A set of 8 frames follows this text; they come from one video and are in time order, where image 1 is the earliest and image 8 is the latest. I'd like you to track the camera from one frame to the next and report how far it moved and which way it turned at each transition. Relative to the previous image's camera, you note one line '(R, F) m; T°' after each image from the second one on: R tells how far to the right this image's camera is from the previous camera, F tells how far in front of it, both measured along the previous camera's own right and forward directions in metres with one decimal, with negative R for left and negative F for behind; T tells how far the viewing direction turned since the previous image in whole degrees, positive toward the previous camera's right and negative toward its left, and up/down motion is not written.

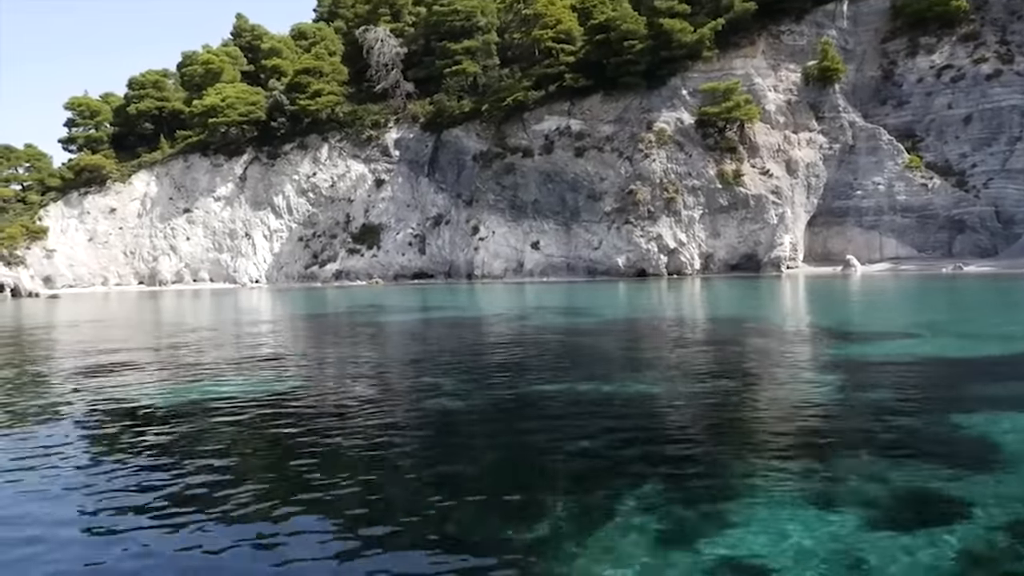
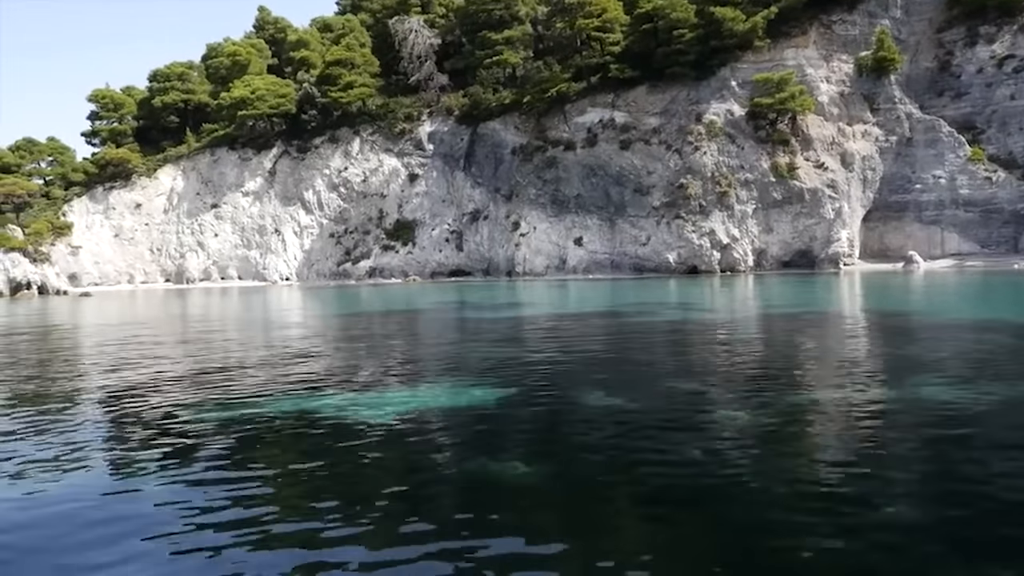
(-2.1, +1.3) m; 0°
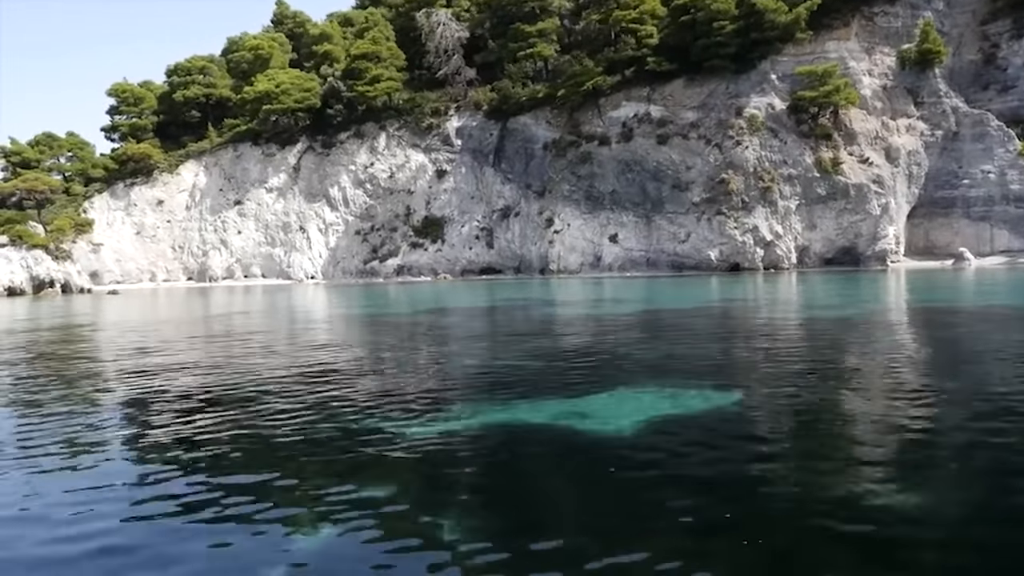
(-1.6, +0.9) m; 0°
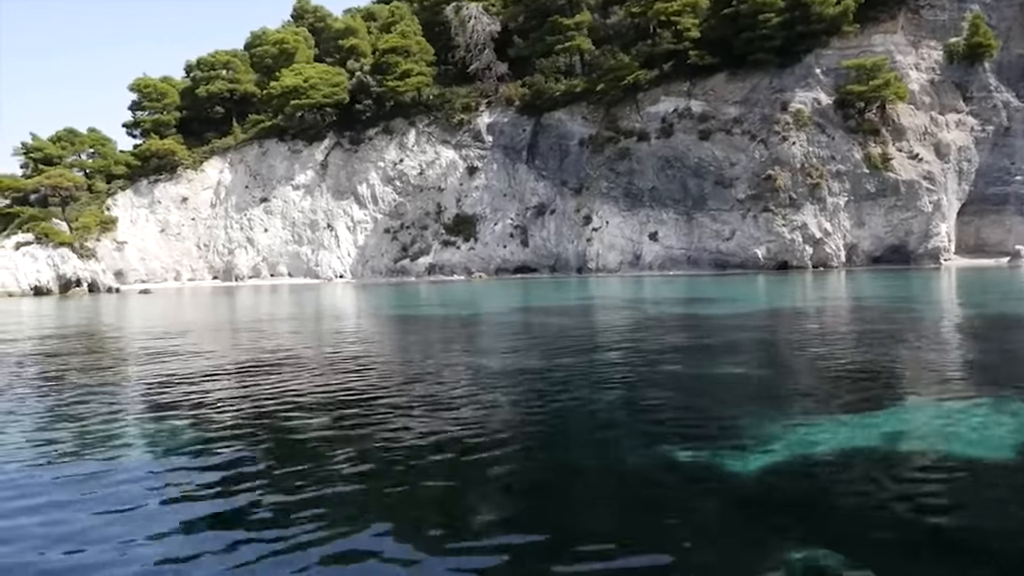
(-1.9, +1.0) m; 0°
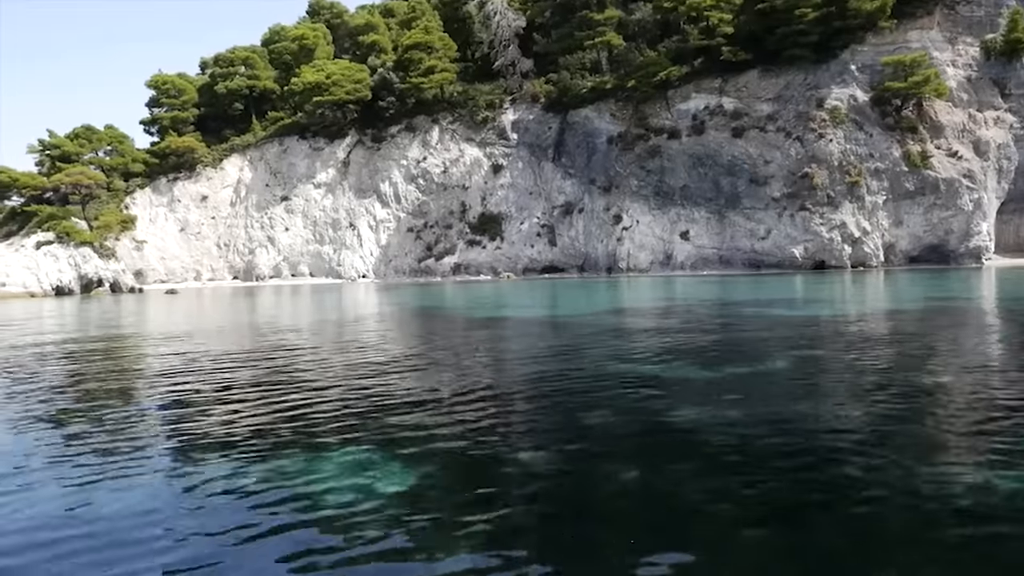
(-1.5, +0.7) m; 0°
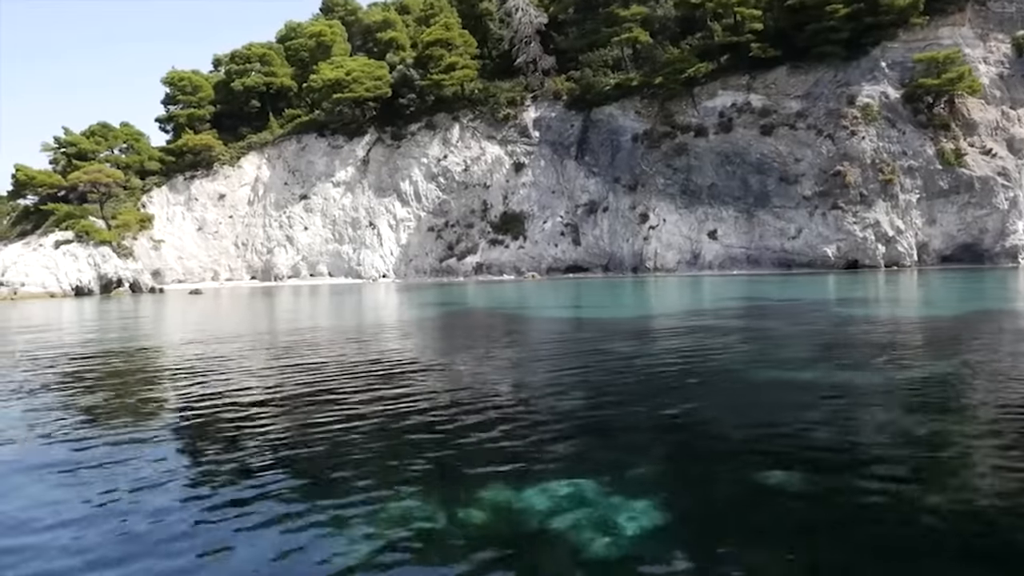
(-1.3, +0.6) m; 0°
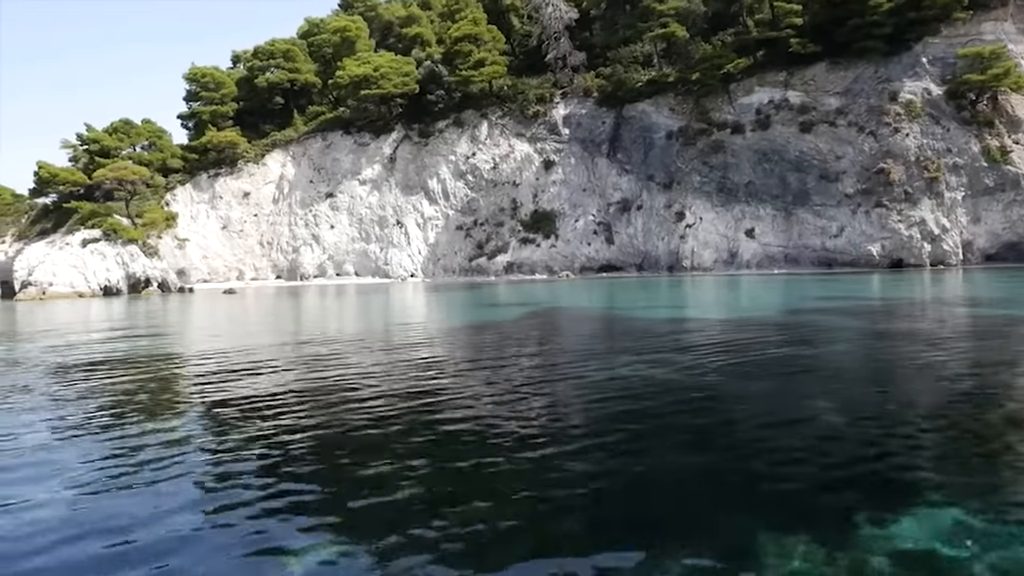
(-1.7, +0.7) m; 0°
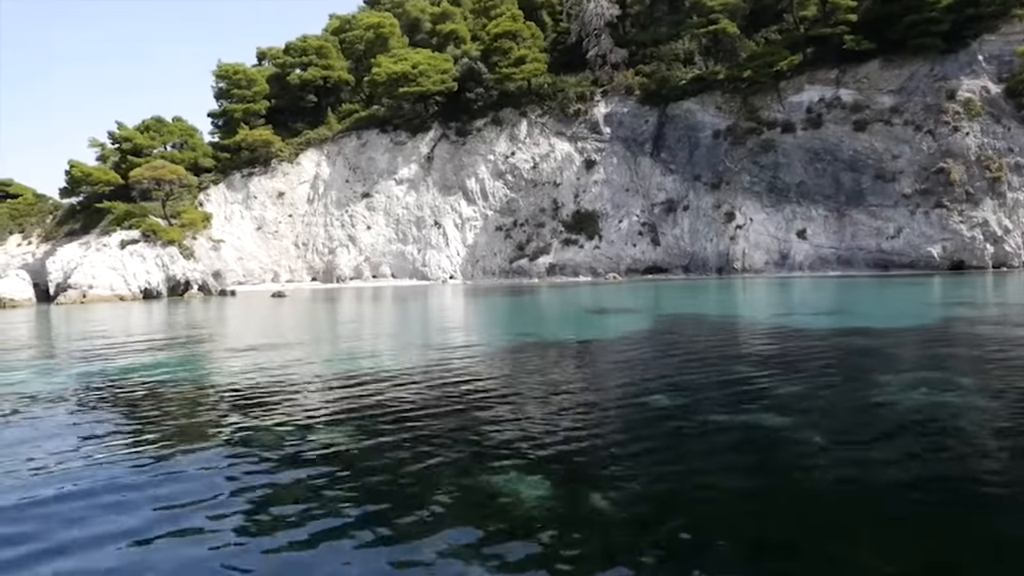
(-2.2, +0.9) m; +1°
